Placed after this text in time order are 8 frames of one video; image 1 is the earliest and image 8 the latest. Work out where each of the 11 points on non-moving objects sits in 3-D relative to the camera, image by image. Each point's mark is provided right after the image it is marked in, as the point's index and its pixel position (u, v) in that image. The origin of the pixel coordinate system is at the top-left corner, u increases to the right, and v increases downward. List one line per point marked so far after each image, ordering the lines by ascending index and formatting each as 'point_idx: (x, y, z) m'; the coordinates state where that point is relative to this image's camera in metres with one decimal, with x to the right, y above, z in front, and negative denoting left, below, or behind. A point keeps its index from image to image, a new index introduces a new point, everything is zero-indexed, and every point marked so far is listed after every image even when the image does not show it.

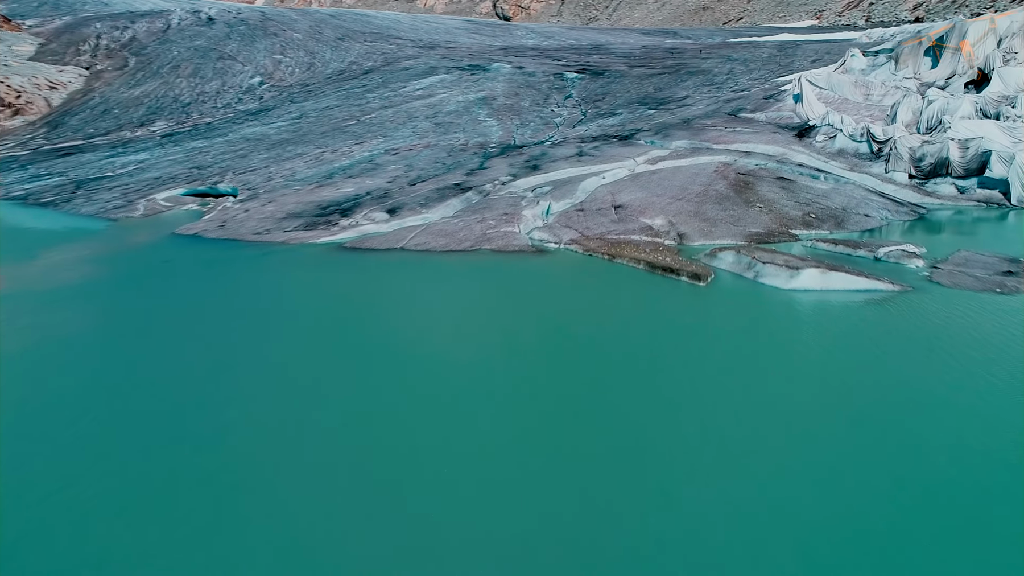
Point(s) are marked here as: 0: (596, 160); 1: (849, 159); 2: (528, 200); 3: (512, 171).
0: (+1.3, +1.9, +10.8) m
1: (+5.0, +1.9, +10.5) m
2: (+0.2, +1.1, +9.0) m
3: (0.0, +1.7, +10.5) m
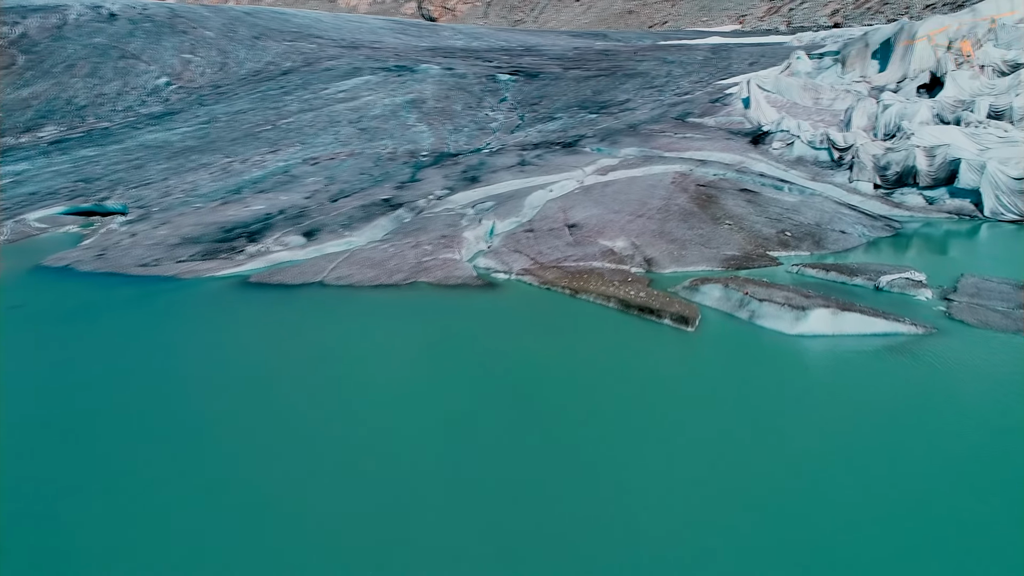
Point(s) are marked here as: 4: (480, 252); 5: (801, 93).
0: (+0.4, +1.6, +9.8) m
1: (+4.1, +1.6, +9.9) m
2: (-0.5, +0.7, +7.8) m
3: (-0.8, +1.4, +9.3) m
4: (-0.3, +0.4, +7.2) m
5: (+4.9, +3.4, +12.4) m
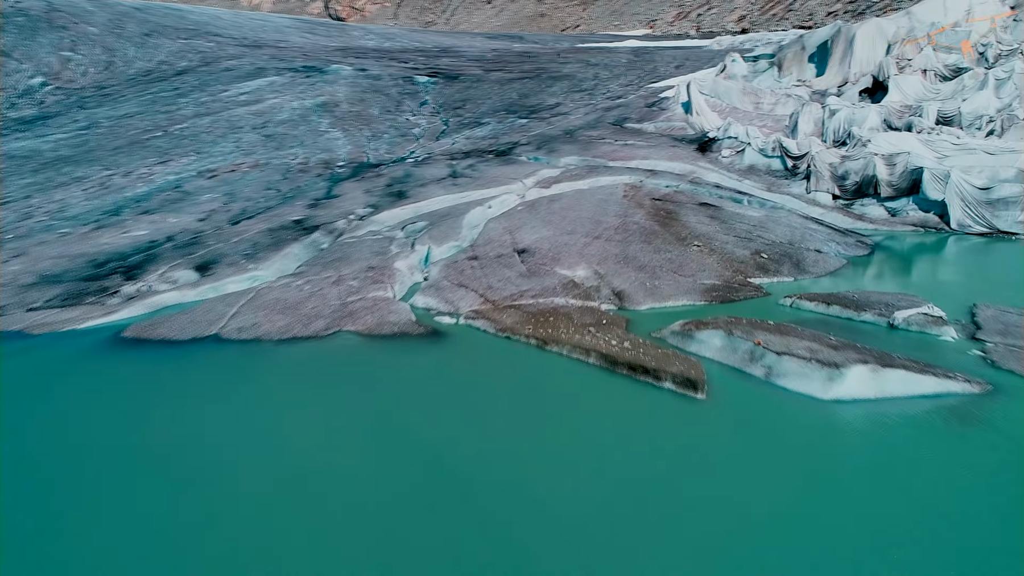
0: (-0.4, +1.3, +8.7) m
1: (+3.2, +1.4, +9.2) m
2: (-1.1, +0.4, +6.7) m
3: (-1.6, +1.0, +8.1) m
4: (-0.8, 0.0, +6.0) m
5: (+3.7, +3.2, +11.8) m
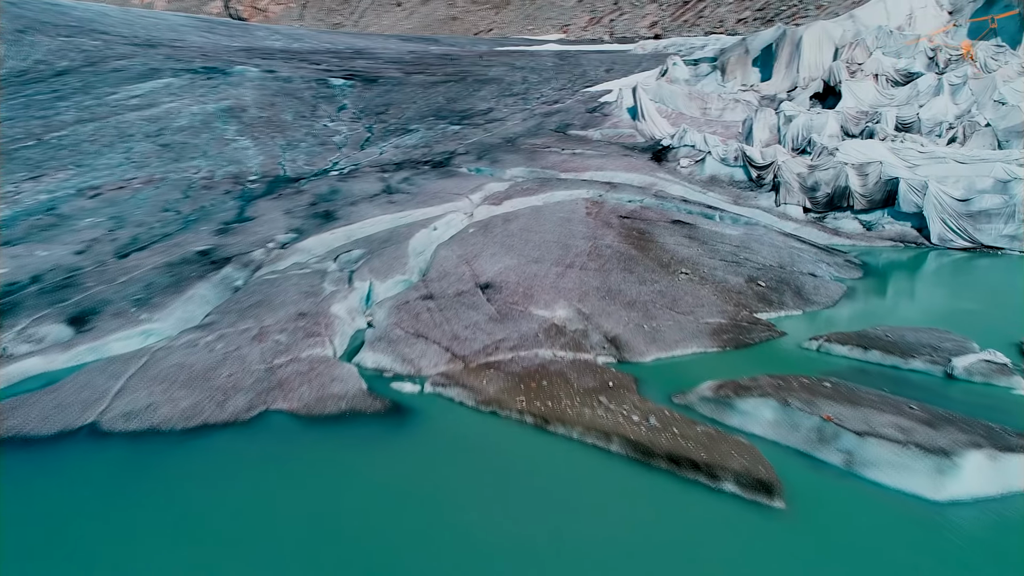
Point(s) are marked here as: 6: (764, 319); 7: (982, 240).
0: (-1.0, +0.9, +7.6) m
1: (+2.6, +1.2, +8.5) m
2: (-1.4, 0.0, +5.5) m
3: (-2.1, +0.6, +6.9) m
4: (-1.0, -0.3, +4.8) m
5: (+2.7, +2.9, +11.1) m
6: (+1.8, -0.2, +5.1) m
7: (+4.8, +0.5, +7.3) m
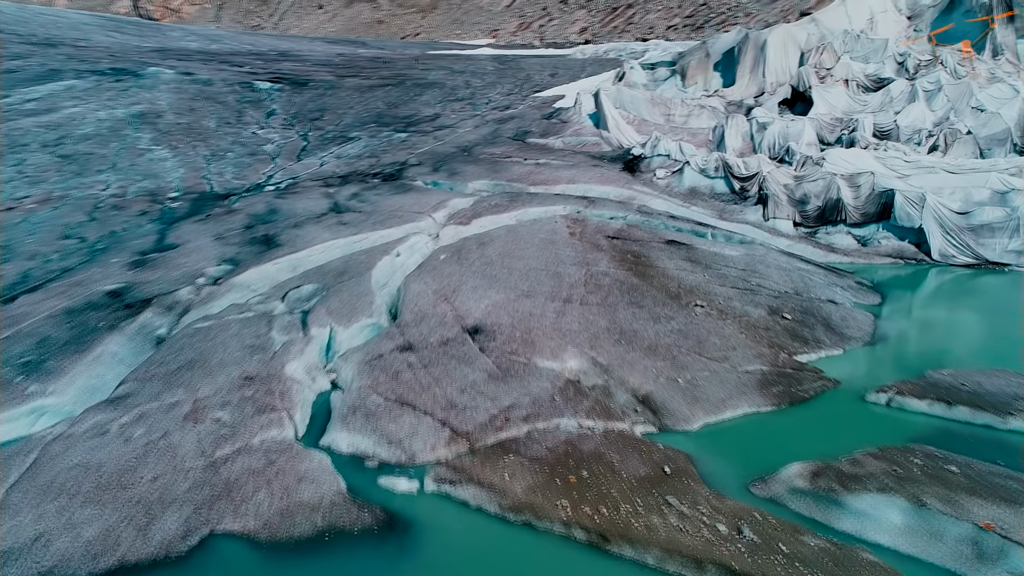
0: (-1.3, +0.6, +6.5) m
1: (+2.2, +0.9, +7.8) m
2: (-1.4, -0.3, +4.4) m
3: (-2.2, +0.3, +5.7) m
4: (-1.0, -0.6, +3.8) m
5: (+2.0, +2.6, +10.5) m
6: (+1.8, -0.5, +4.4) m
7: (+4.6, +0.3, +6.9) m
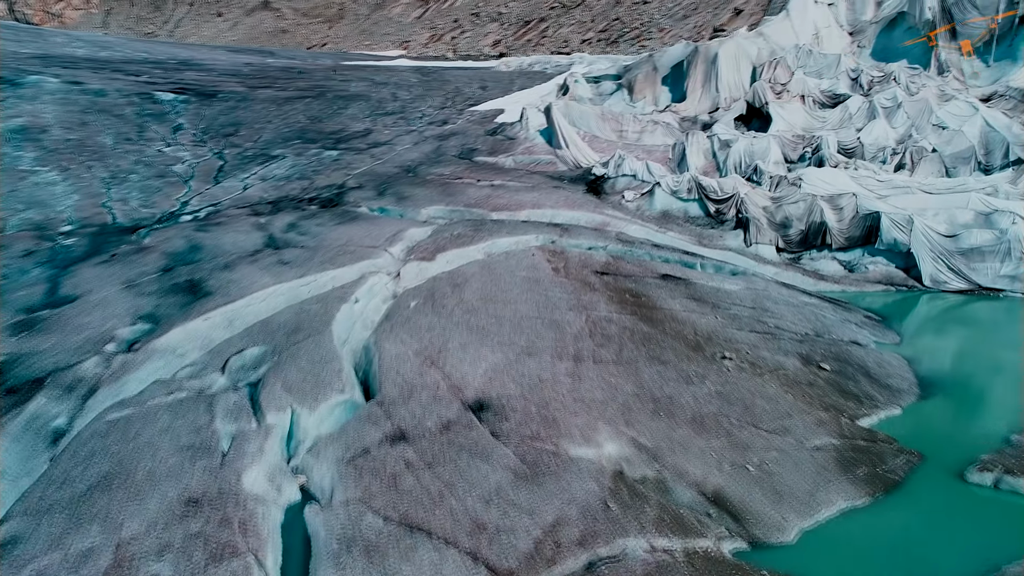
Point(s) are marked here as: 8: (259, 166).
0: (-1.5, +0.2, +5.5) m
1: (+1.8, +0.6, +7.2) m
2: (-1.3, -0.6, +3.4) m
3: (-2.3, -0.1, +4.6) m
4: (-0.9, -0.9, +2.9) m
5: (+1.2, +2.3, +9.9) m
6: (+1.8, -0.7, +3.7) m
7: (+4.3, +0.1, +6.6) m
8: (-3.2, +1.5, +9.1) m
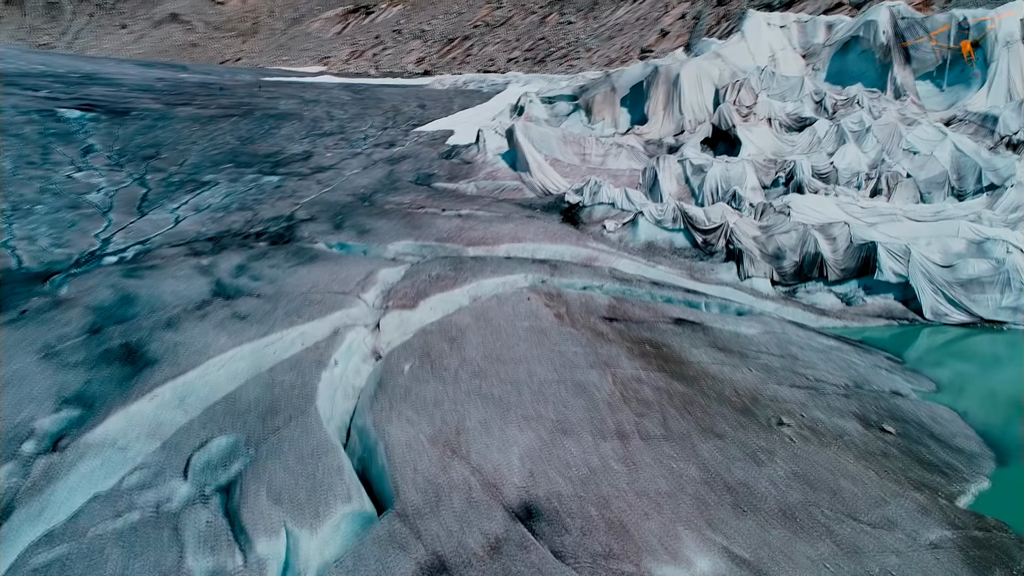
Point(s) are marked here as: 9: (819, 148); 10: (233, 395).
0: (-1.5, -0.1, +4.7) m
1: (+1.5, +0.3, +6.7) m
2: (-1.1, -0.9, +2.6) m
3: (-2.2, -0.5, +3.7) m
4: (-0.6, -1.2, +2.1) m
5: (+0.7, +1.8, +9.3) m
6: (+2.0, -1.0, +3.2) m
7: (+4.1, -0.2, +6.3) m
8: (-3.6, +1.1, +8.1) m
9: (+3.8, +1.7, +8.8) m
10: (-1.5, -0.5, +3.7) m
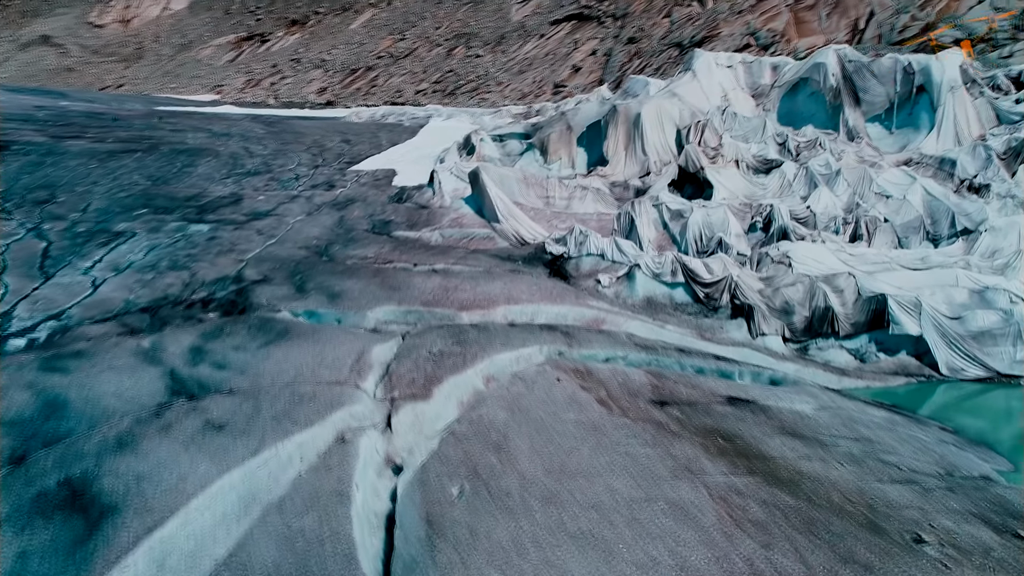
0: (-1.3, -0.6, +3.7) m
1: (+1.5, -0.3, +6.2) m
2: (-0.5, -1.3, +1.6) m
3: (-1.8, -0.9, +2.6) m
4: (+0.1, -1.6, +1.2) m
5: (+0.2, +1.2, +8.7) m
6: (+2.5, -1.3, +2.7) m
7: (+4.1, -0.7, +6.1) m
8: (-3.9, +0.4, +6.8) m
9: (+3.3, +1.2, +8.6) m
10: (-1.1, -1.0, +2.7) m
